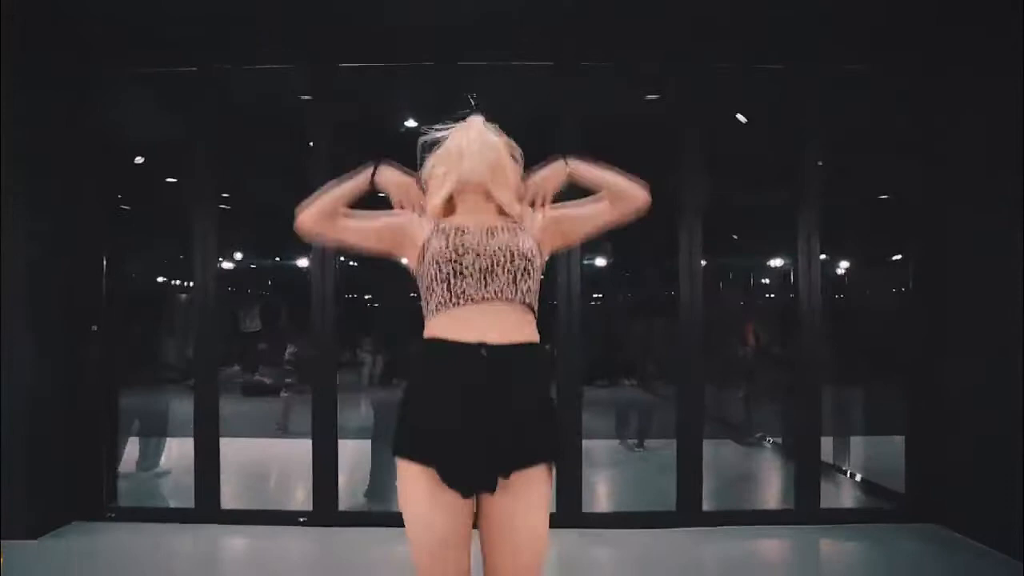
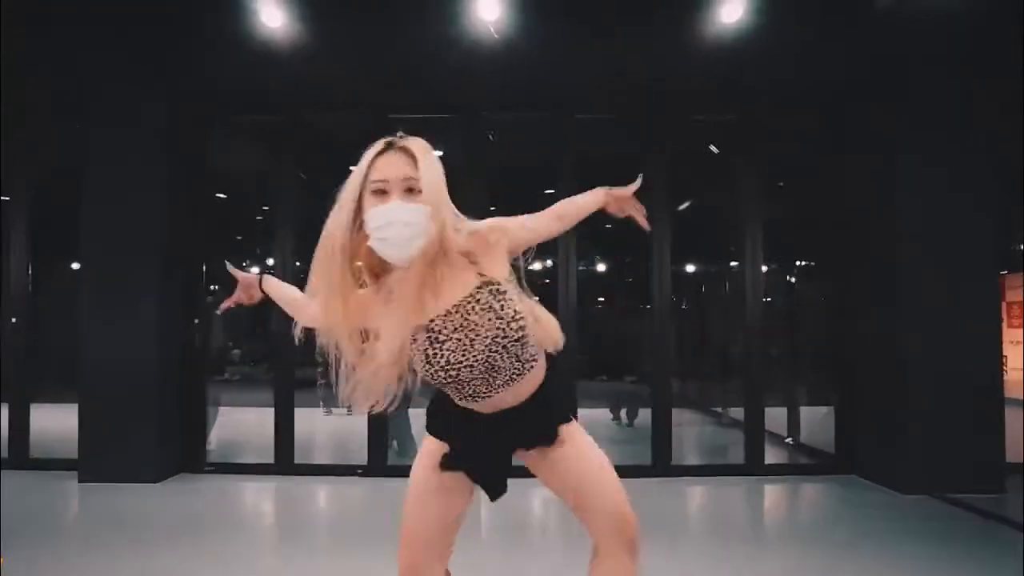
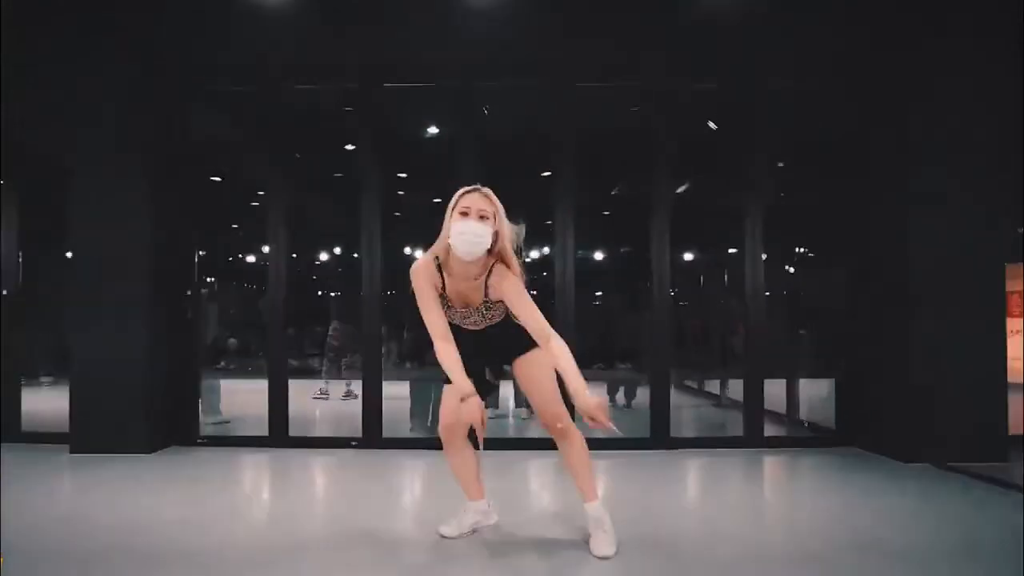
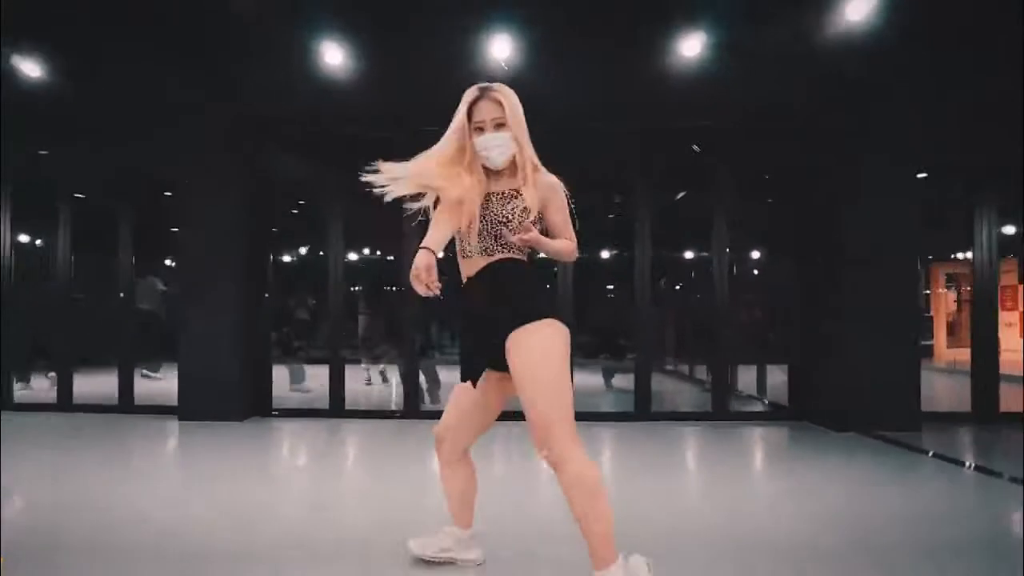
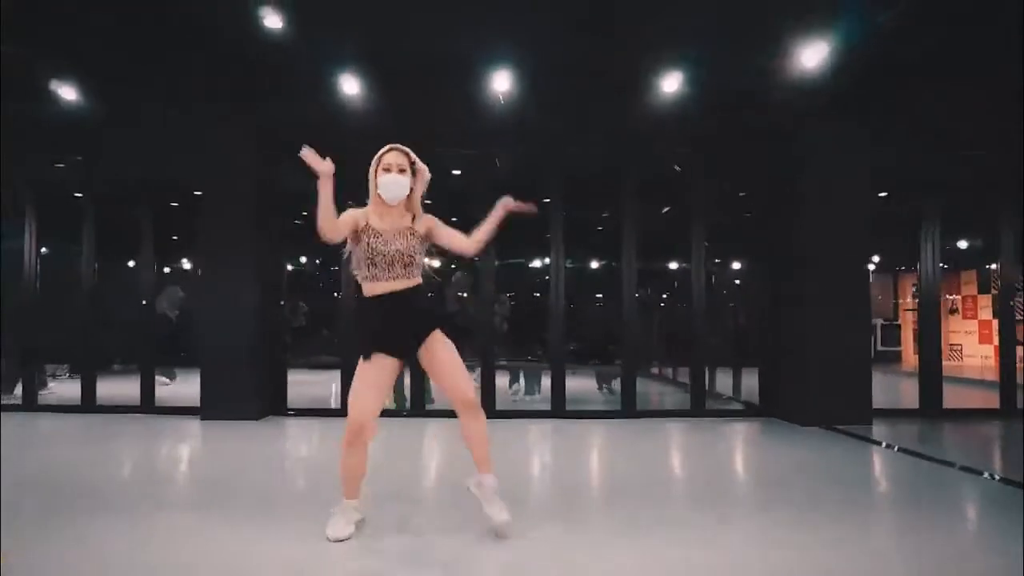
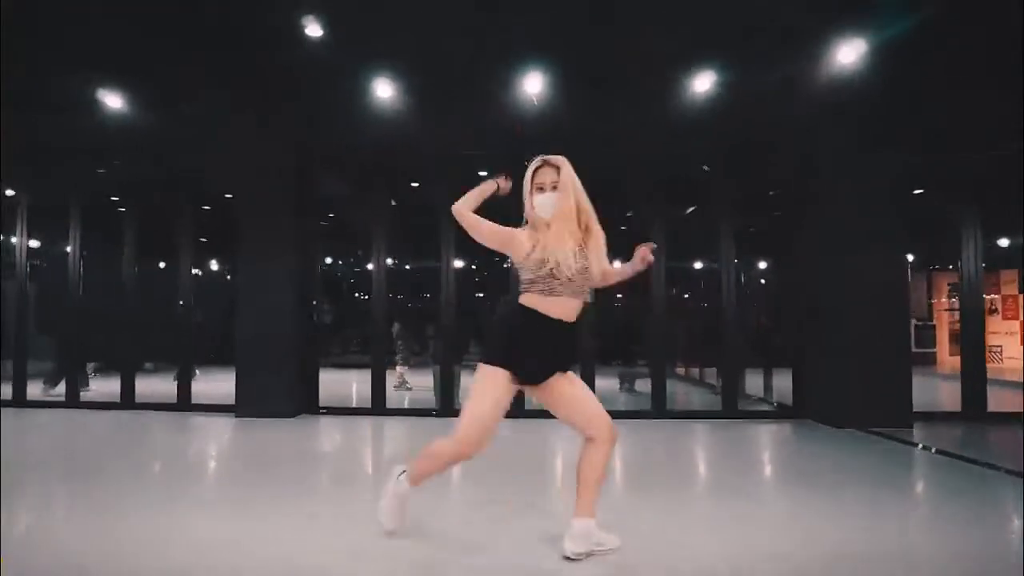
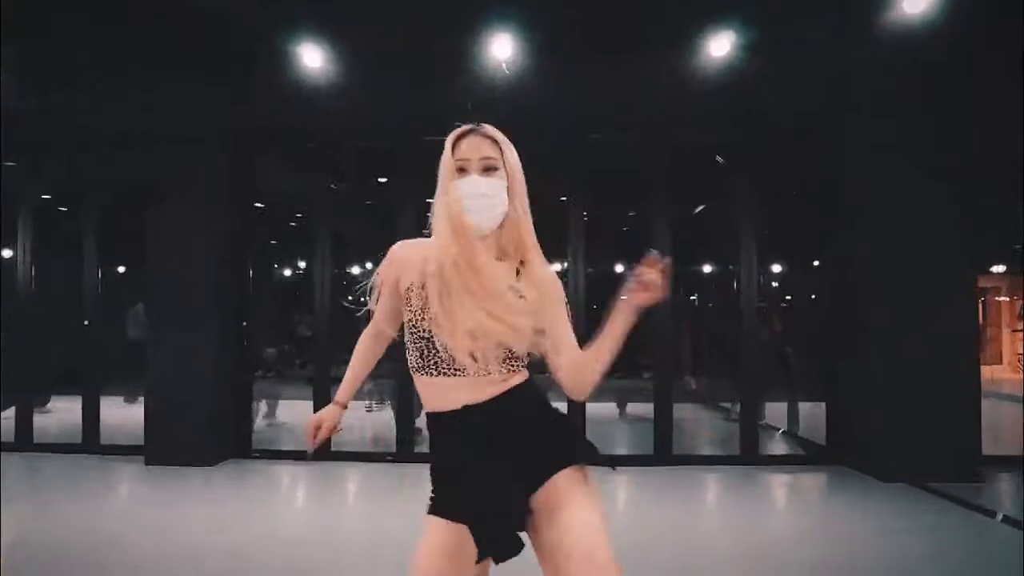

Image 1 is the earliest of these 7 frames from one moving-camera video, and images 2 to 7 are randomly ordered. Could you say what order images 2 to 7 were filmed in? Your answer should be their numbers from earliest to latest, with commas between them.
3, 2, 5, 6, 7, 4
